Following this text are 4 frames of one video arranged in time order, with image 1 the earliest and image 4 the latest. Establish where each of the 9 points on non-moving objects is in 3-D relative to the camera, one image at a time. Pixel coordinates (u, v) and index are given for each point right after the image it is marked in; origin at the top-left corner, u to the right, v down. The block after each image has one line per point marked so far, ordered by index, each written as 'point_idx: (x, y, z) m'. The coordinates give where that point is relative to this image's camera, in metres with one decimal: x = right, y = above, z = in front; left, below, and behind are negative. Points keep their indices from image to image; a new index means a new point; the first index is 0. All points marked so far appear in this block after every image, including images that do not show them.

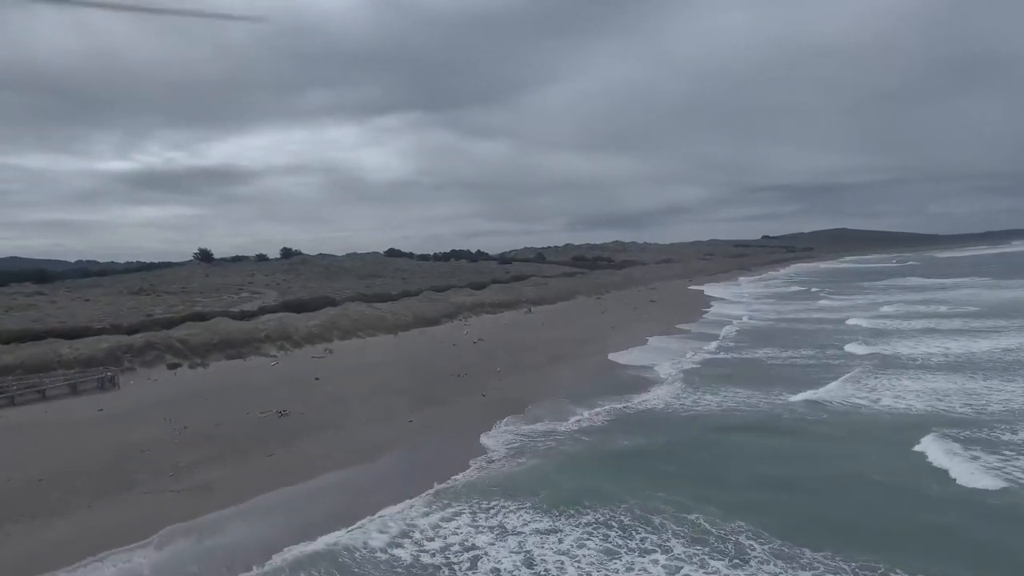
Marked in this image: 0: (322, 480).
0: (-2.5, -2.5, +8.8) m
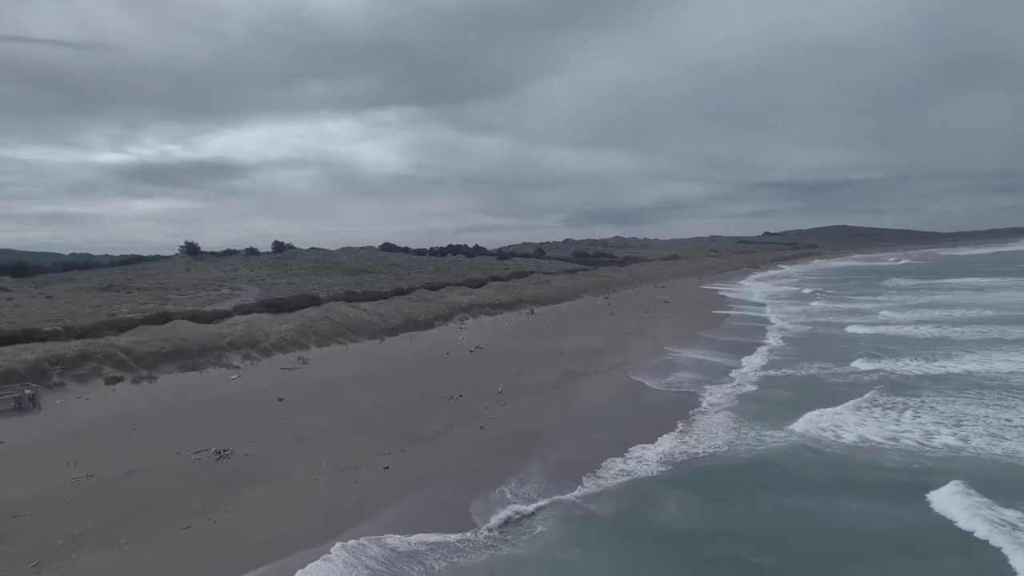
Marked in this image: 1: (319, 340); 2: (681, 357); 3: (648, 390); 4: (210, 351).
0: (-2.4, -2.6, +6.2) m
1: (-5.2, -1.4, +18.0) m
2: (+3.8, -1.6, +15.1) m
3: (+2.5, -2.0, +12.4) m
4: (-7.1, -1.5, +15.8) m
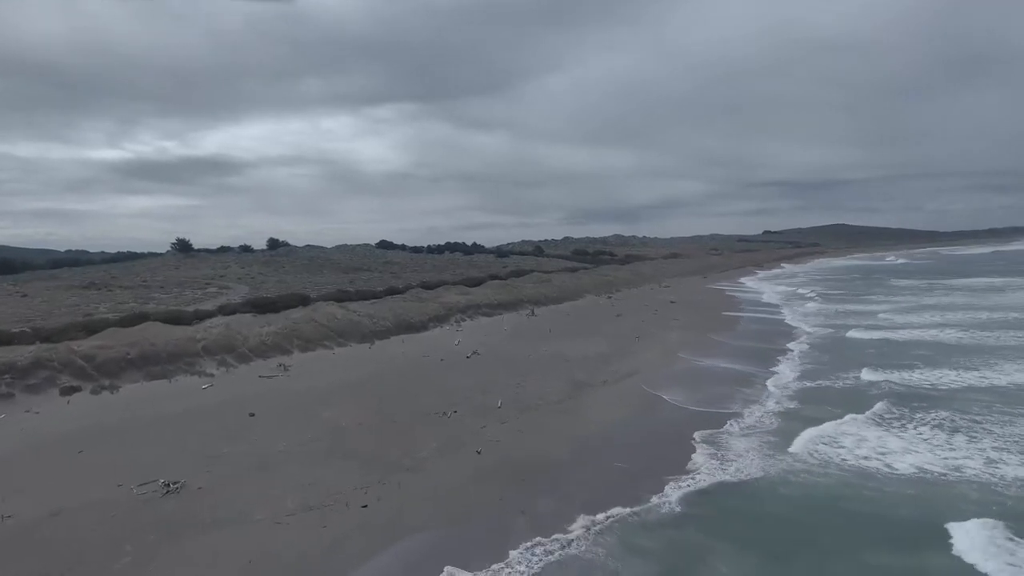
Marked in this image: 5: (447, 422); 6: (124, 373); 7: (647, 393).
0: (-2.4, -2.7, +4.9) m
1: (-5.2, -1.4, +16.7) m
2: (+3.8, -1.6, +13.8) m
3: (+2.5, -2.0, +11.0) m
4: (-7.1, -1.5, +14.4) m
5: (-1.0, -2.0, +9.8) m
6: (-7.7, -1.7, +13.4) m
7: (+2.4, -1.9, +11.7) m
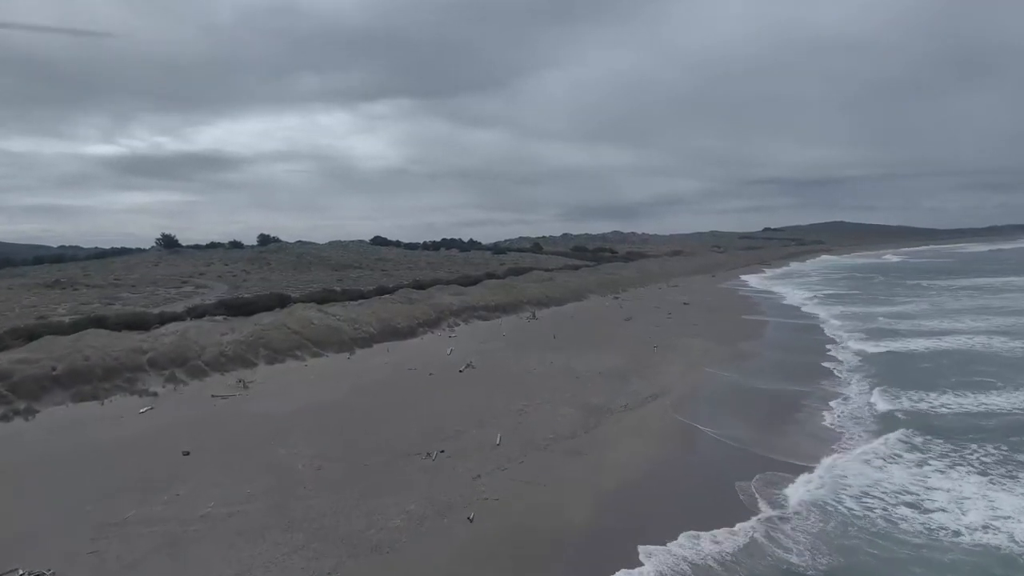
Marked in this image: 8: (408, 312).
0: (-2.3, -2.8, +2.7) m
1: (-5.2, -1.4, +14.4) m
2: (+3.8, -1.7, +11.6) m
3: (+2.5, -2.1, +8.8) m
4: (-7.1, -1.5, +12.1) m
5: (-0.9, -2.0, +7.6) m
6: (-7.7, -1.8, +11.1) m
7: (+2.4, -1.9, +9.5) m
8: (-2.9, -0.7, +18.9) m
